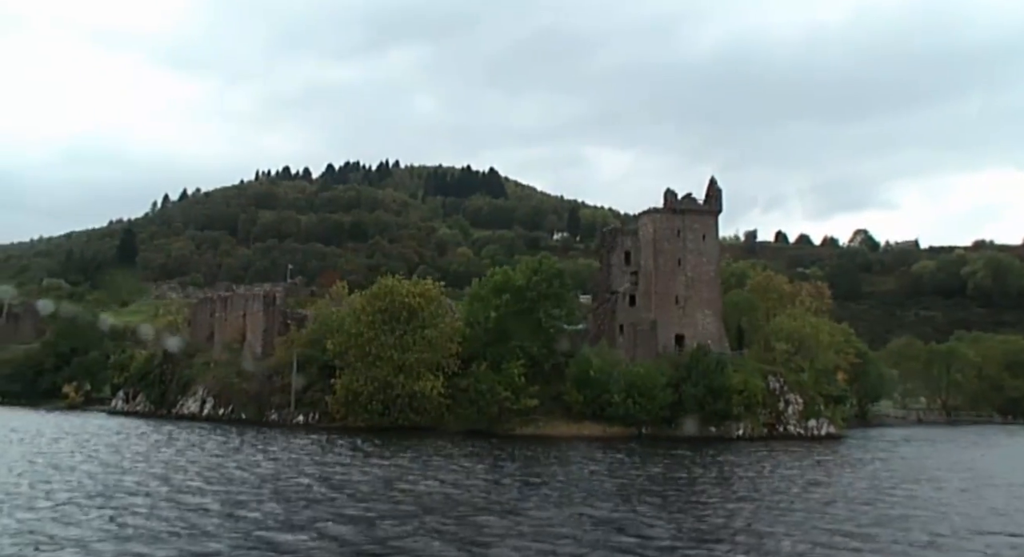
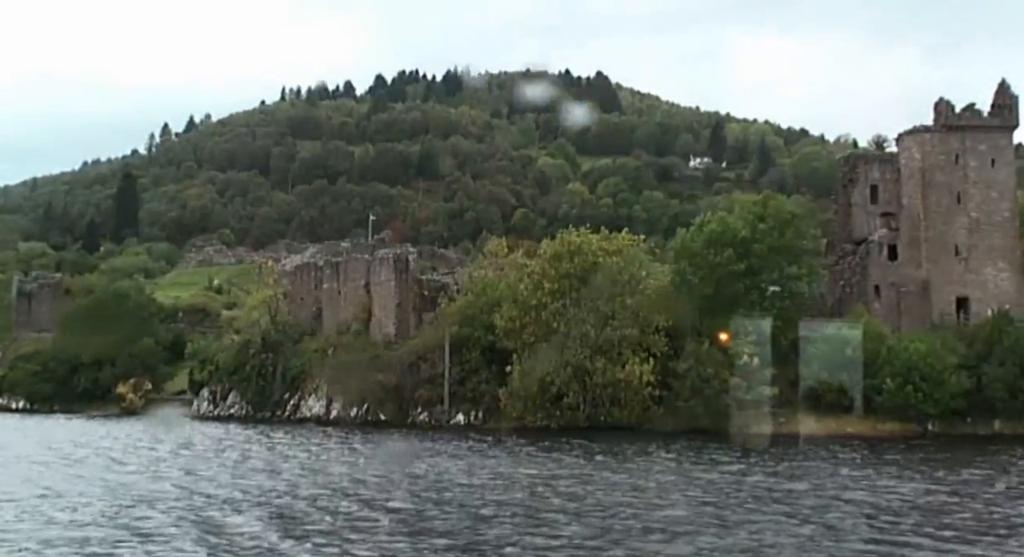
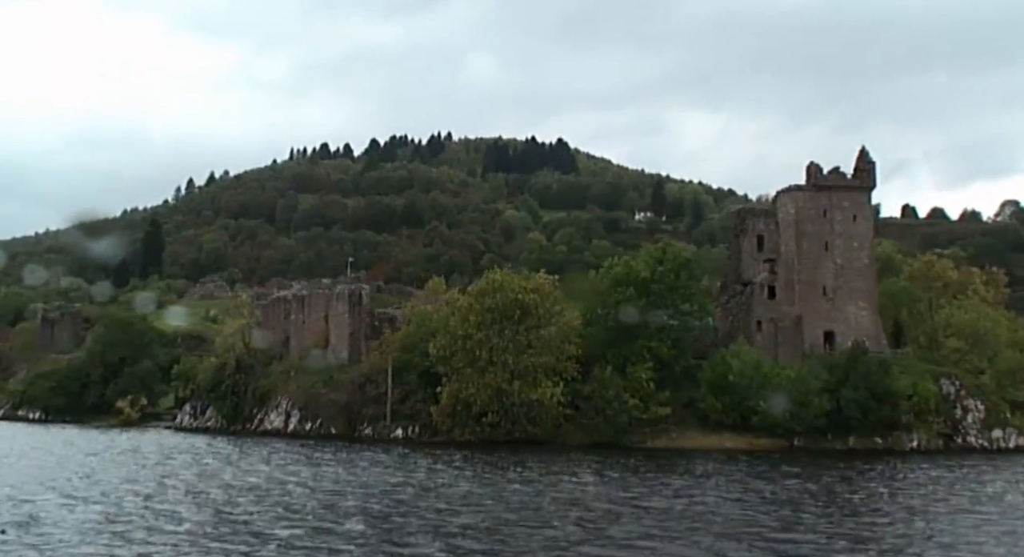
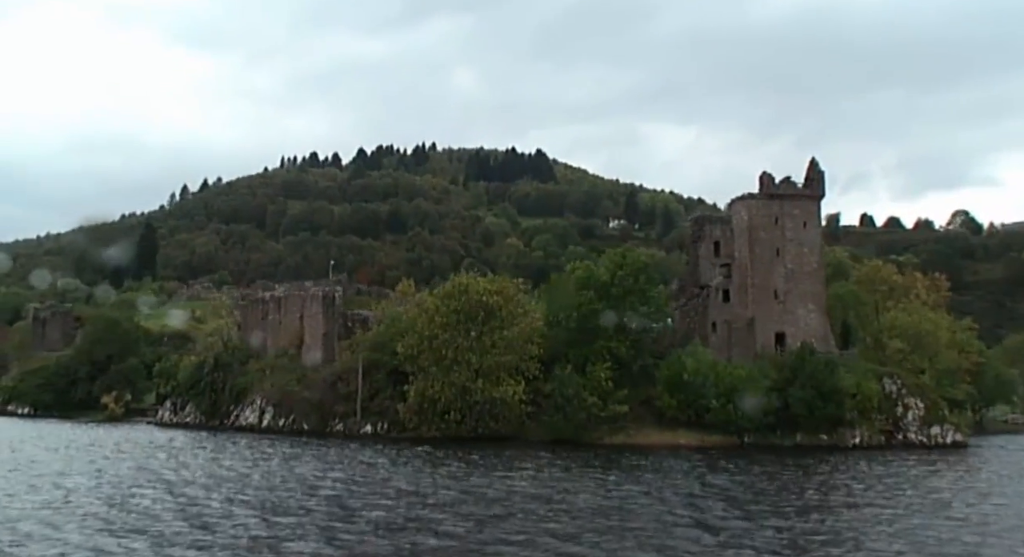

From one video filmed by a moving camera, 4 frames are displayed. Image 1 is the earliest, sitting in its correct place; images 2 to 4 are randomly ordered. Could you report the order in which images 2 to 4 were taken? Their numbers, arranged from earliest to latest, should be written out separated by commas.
4, 3, 2
